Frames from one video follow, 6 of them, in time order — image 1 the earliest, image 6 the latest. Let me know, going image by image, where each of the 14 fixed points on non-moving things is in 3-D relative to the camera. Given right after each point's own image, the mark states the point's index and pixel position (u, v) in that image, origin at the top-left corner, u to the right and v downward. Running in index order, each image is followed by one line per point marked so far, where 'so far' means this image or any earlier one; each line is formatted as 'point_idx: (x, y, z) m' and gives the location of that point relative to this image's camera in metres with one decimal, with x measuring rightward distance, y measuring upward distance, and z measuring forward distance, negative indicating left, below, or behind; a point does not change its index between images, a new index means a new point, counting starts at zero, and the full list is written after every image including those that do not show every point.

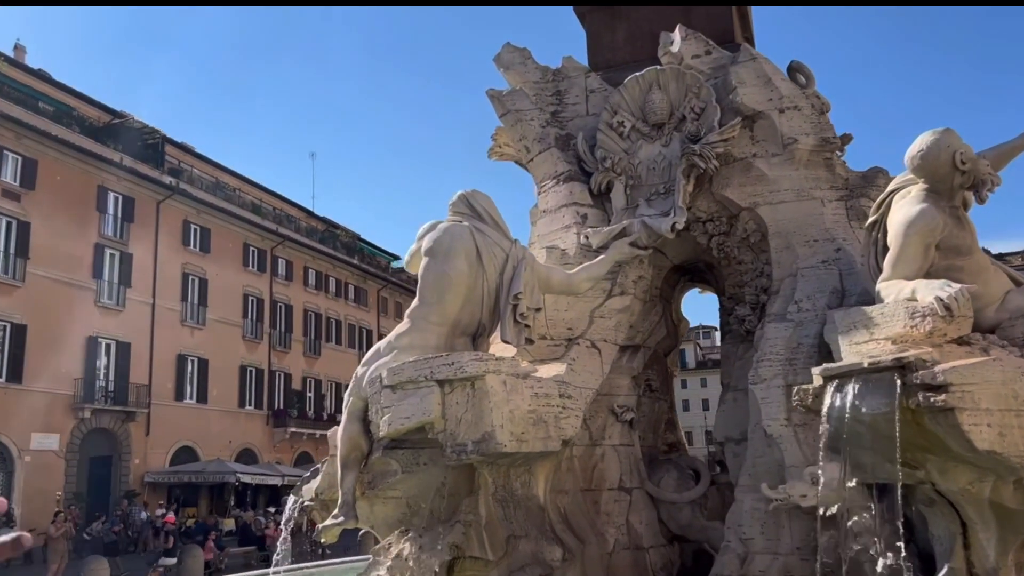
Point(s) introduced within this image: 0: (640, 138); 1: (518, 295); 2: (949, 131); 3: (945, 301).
0: (+1.1, +1.3, +7.5) m
1: (+0.1, -0.1, +6.1) m
2: (+2.7, +1.0, +5.2) m
3: (+2.4, -0.1, +4.8) m
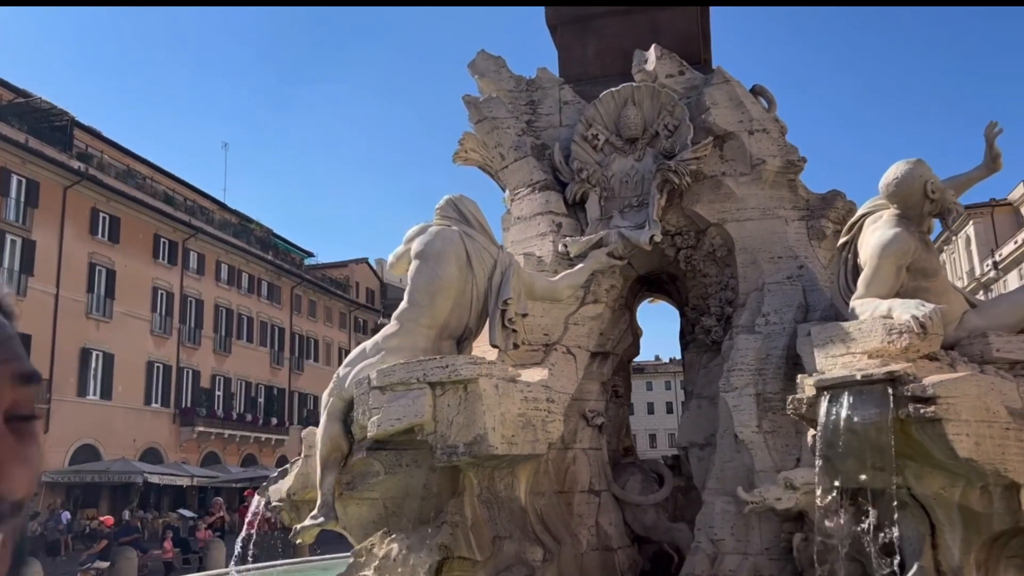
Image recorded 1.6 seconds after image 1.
0: (+0.9, +1.2, +7.7) m
1: (0.0, -0.1, +6.3) m
2: (+2.7, +0.8, +5.7) m
3: (+2.5, -0.2, +5.2) m
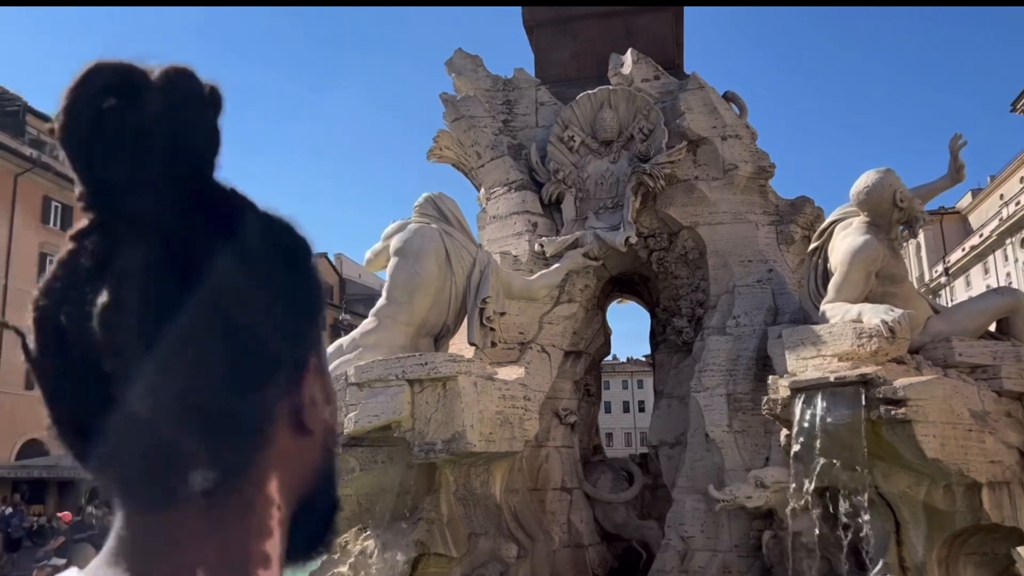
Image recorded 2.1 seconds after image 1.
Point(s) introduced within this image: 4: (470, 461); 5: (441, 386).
0: (+0.7, +1.2, +7.8) m
1: (-0.2, -0.1, +6.3) m
2: (+2.6, +0.8, +5.9) m
3: (+2.4, -0.2, +5.3) m
4: (-0.3, -1.2, +6.0) m
5: (-0.5, -0.7, +5.8) m
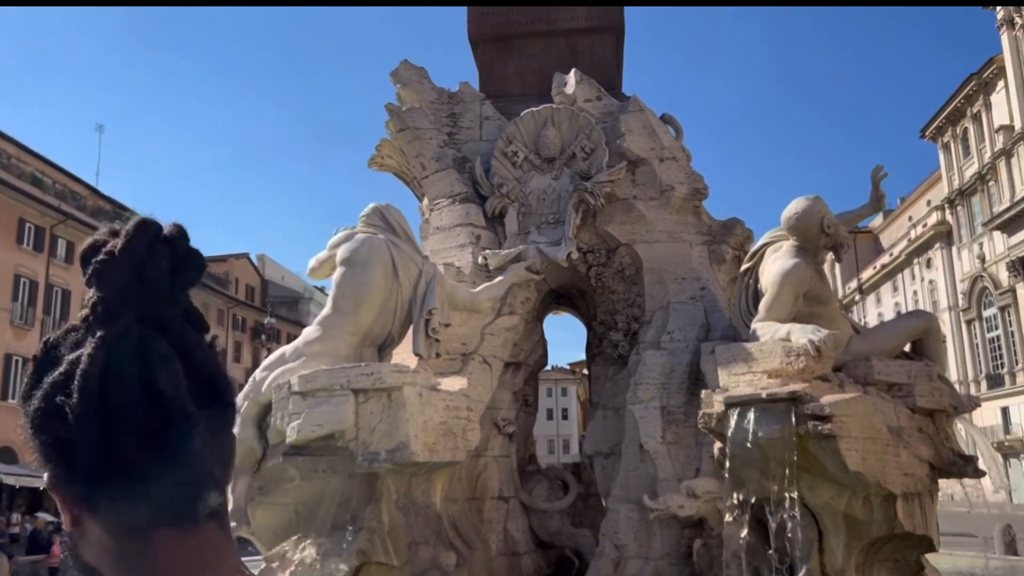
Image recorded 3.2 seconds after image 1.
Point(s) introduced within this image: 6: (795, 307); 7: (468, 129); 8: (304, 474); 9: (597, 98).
0: (+0.2, +1.1, +8.0) m
1: (-0.6, -0.2, +6.4) m
2: (+2.2, +0.6, +6.2) m
3: (+2.0, -0.4, +5.7) m
4: (-0.7, -1.3, +6.0) m
5: (-0.9, -0.7, +5.8) m
6: (+2.0, -0.1, +6.1) m
7: (-0.4, +1.6, +8.3) m
8: (-1.5, -1.3, +6.1) m
9: (+0.8, +1.8, +8.2) m
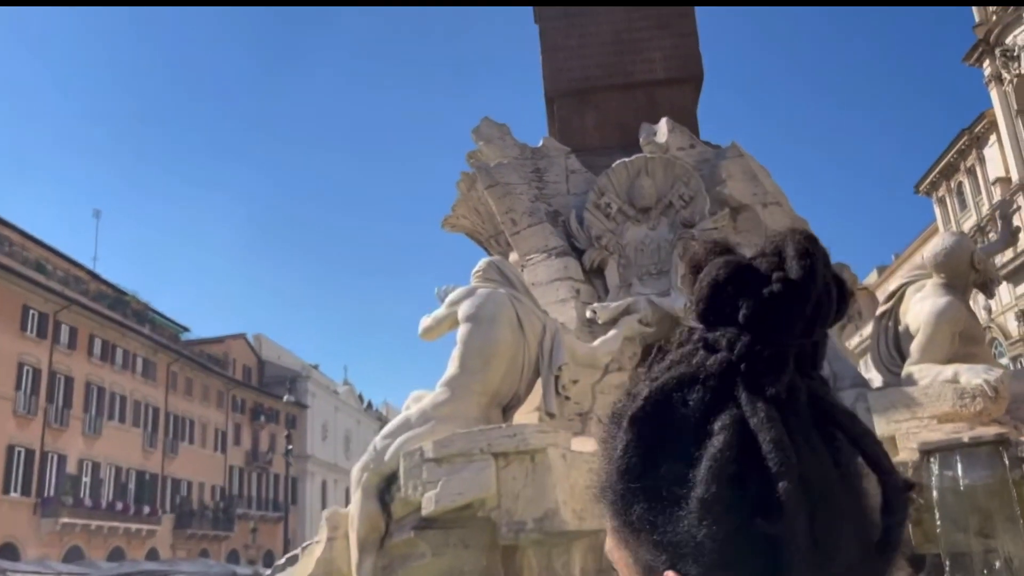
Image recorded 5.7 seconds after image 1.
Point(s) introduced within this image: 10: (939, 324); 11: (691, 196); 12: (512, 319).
0: (+1.1, +0.6, +7.7) m
1: (+0.3, -0.6, +6.0) m
2: (+3.2, +0.4, +5.9) m
3: (+3.0, -0.6, +5.3) m
4: (+0.3, -1.7, +5.6) m
5: (+0.1, -1.1, +5.4) m
6: (+3.0, -0.4, +5.8) m
7: (+0.4, +1.0, +8.1) m
8: (-0.5, -1.7, +5.6) m
9: (+1.7, +1.3, +8.0) m
10: (+2.9, -0.2, +5.8) m
11: (+1.6, +0.8, +7.7) m
12: (0.0, -0.2, +6.0) m
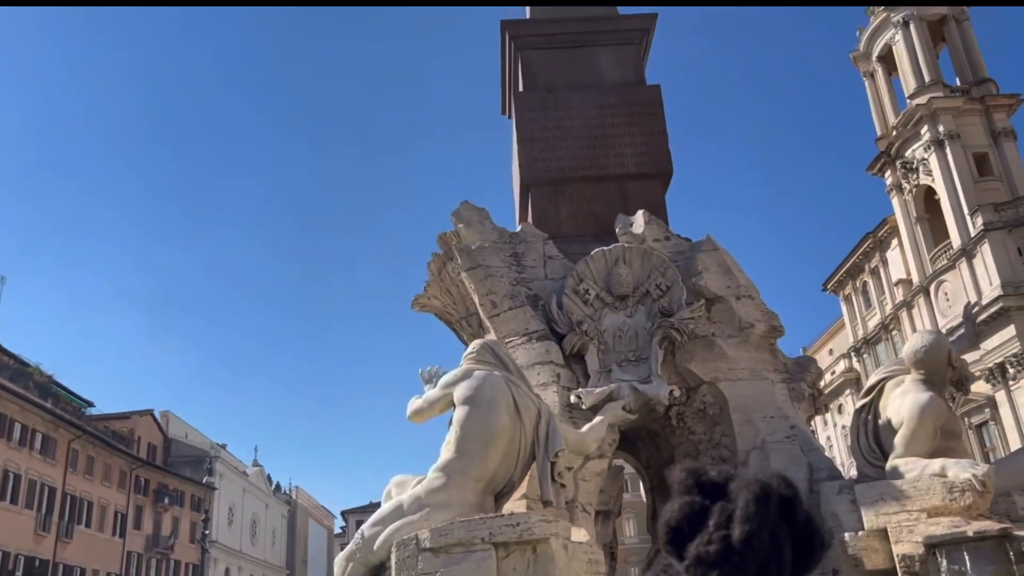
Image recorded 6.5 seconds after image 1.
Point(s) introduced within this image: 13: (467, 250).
0: (+0.9, -0.2, +7.8) m
1: (+0.3, -1.2, +5.9) m
2: (+3.1, -0.3, +6.2) m
3: (+3.0, -1.2, +5.5) m
4: (+0.3, -2.2, +5.4) m
5: (+0.1, -1.6, +5.3) m
6: (+3.0, -1.1, +6.0) m
7: (+0.2, +0.2, +8.2) m
8: (-0.5, -2.2, +5.3) m
9: (+1.5, +0.5, +8.2) m
10: (+2.9, -0.9, +6.0) m
11: (+1.4, 0.0, +7.8) m
12: (0.0, -0.8, +5.9) m
13: (-0.5, +0.4, +8.1) m
